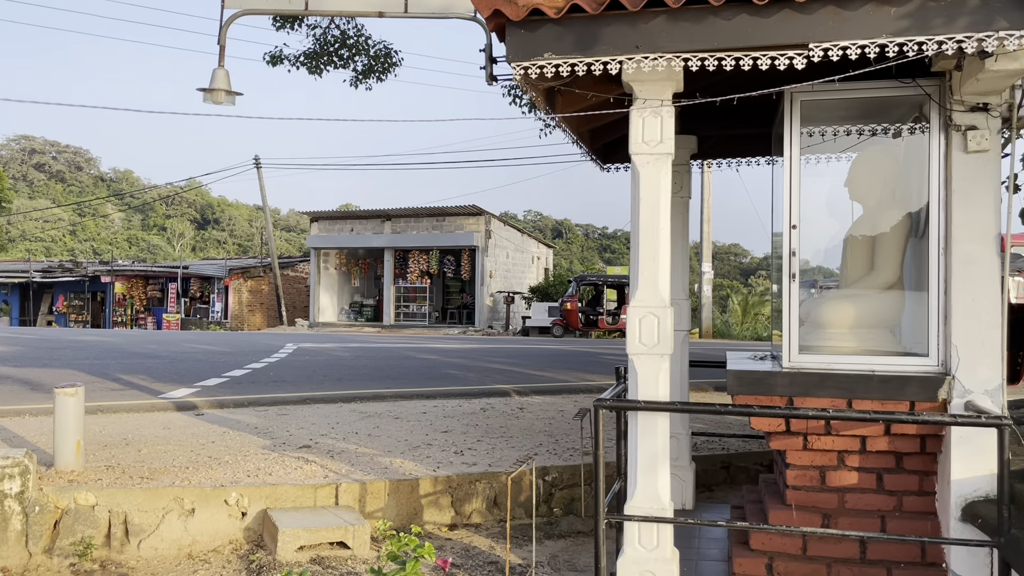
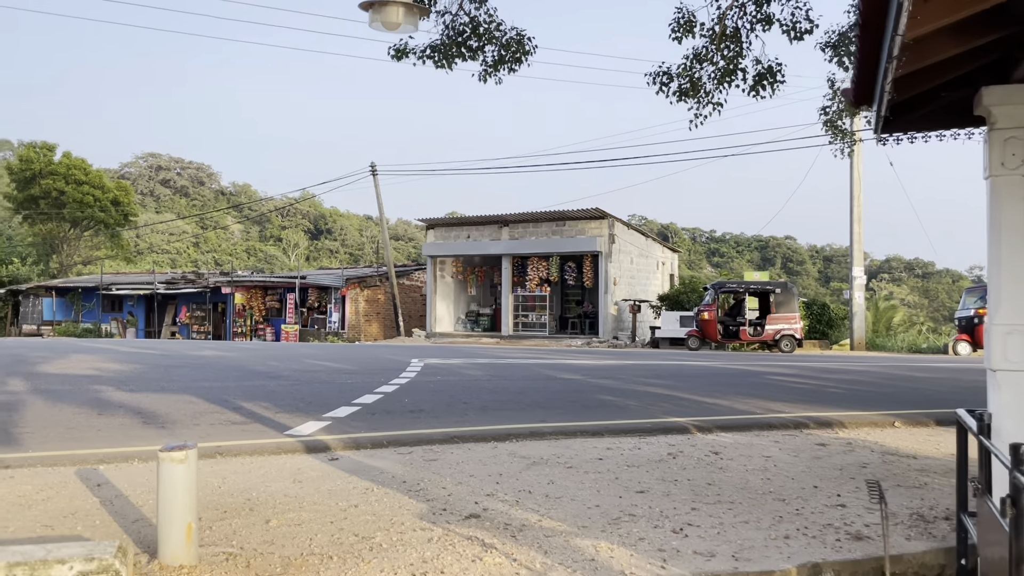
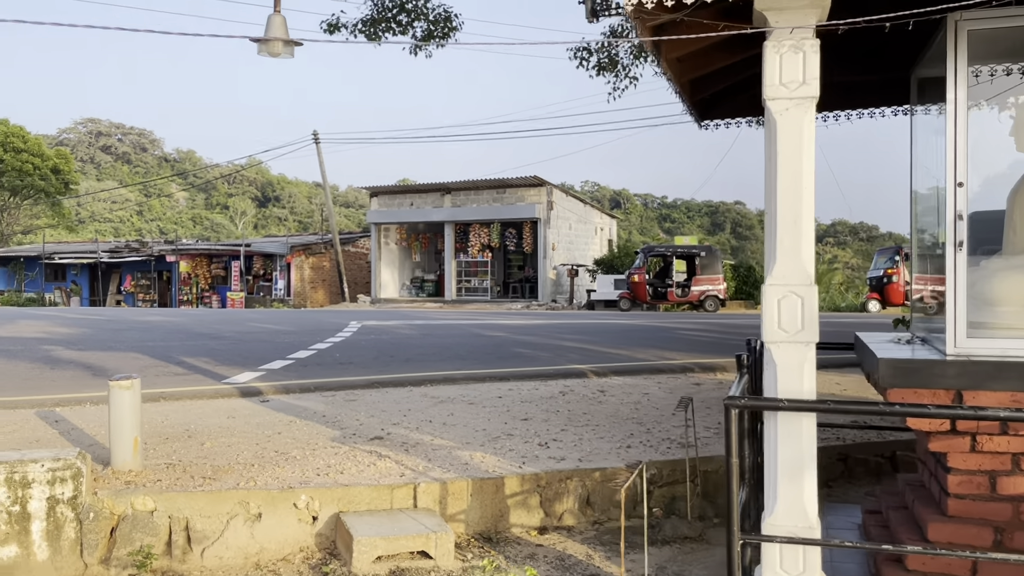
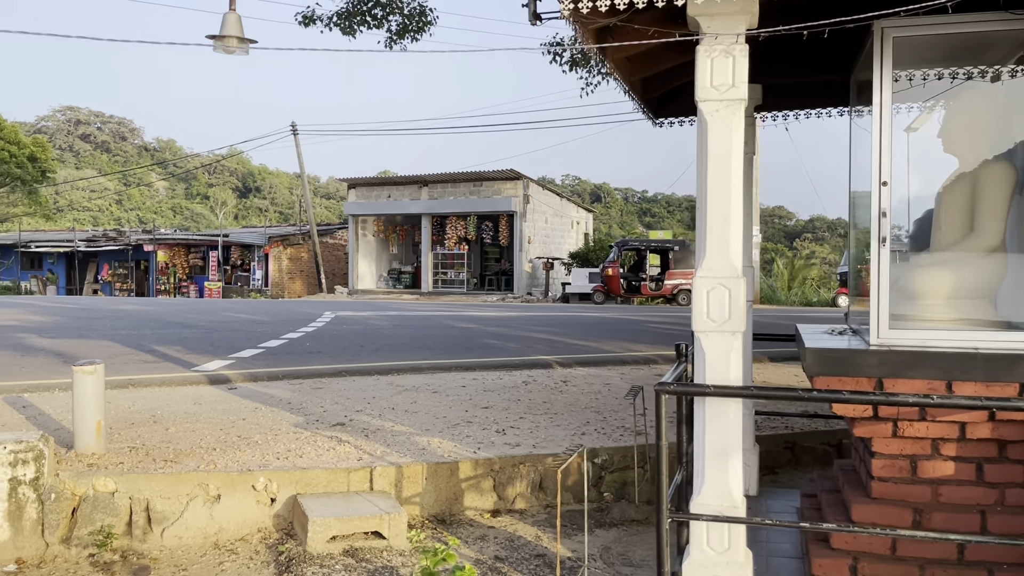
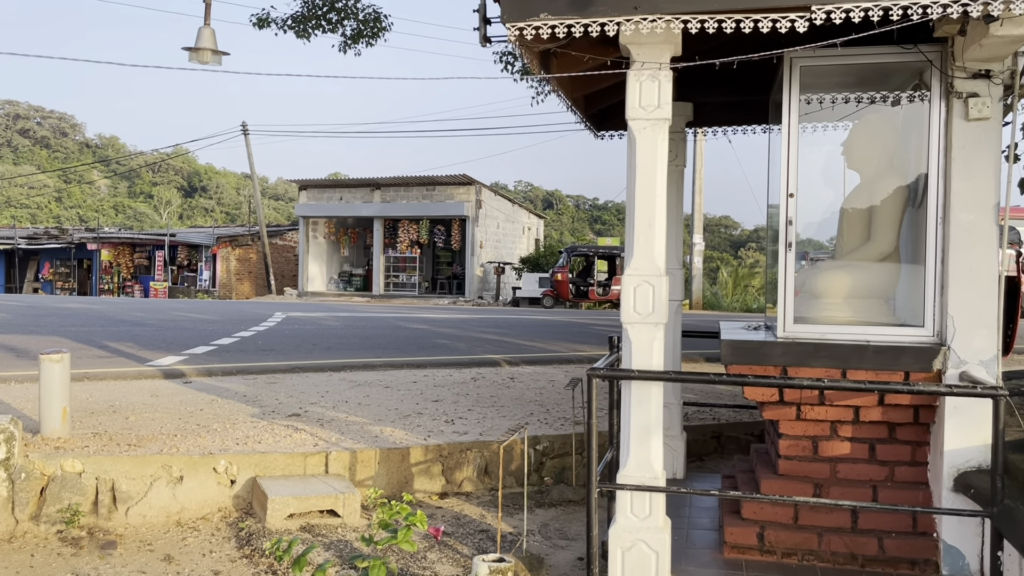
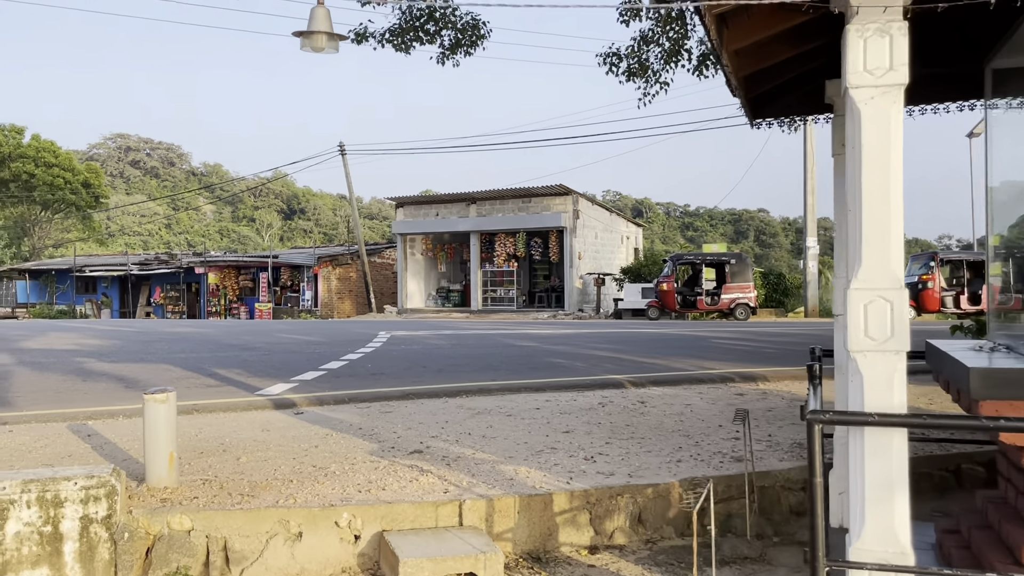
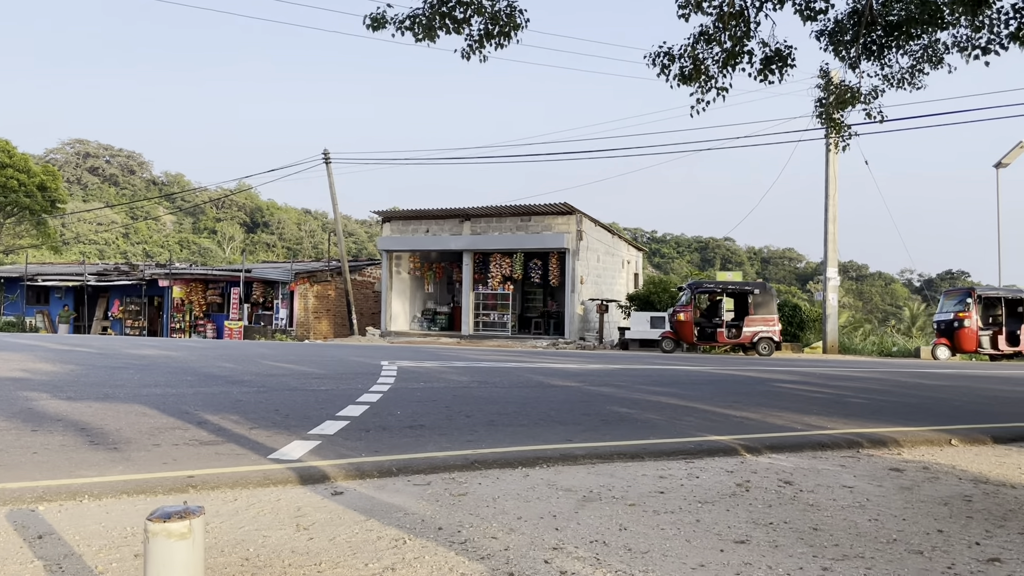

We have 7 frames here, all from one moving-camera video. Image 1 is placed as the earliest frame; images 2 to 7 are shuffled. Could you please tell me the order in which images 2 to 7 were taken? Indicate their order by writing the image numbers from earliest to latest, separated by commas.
5, 4, 3, 6, 2, 7
